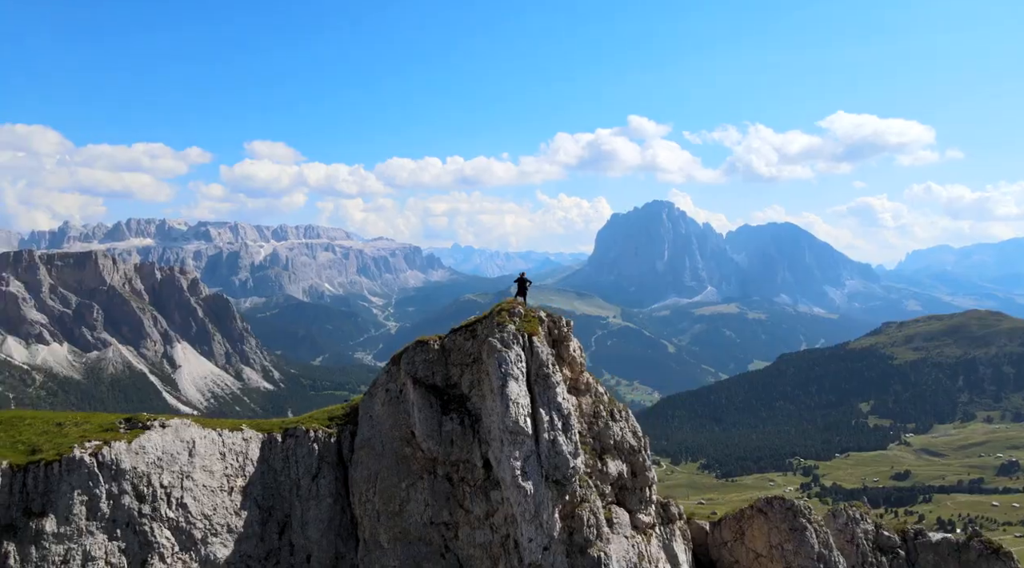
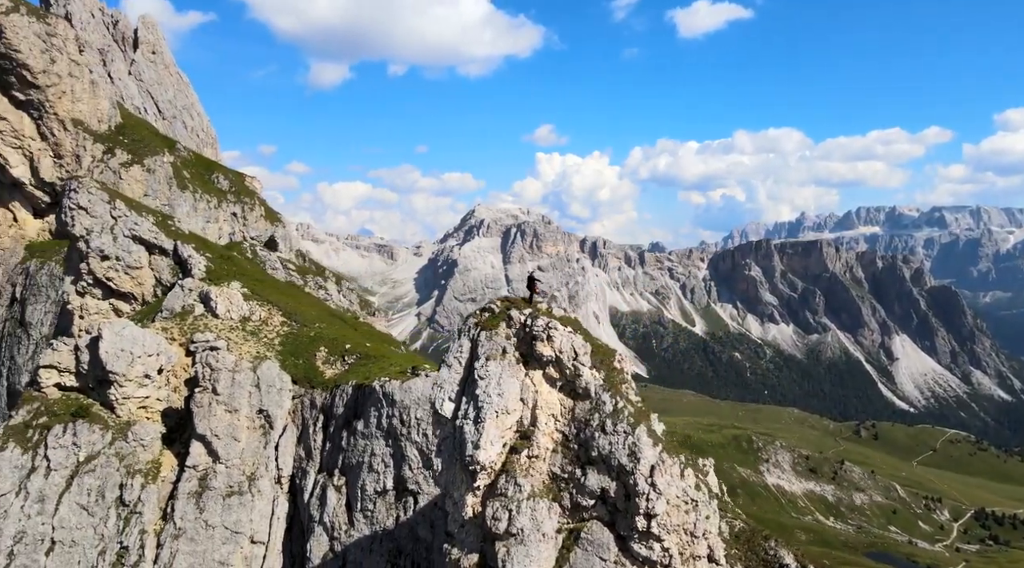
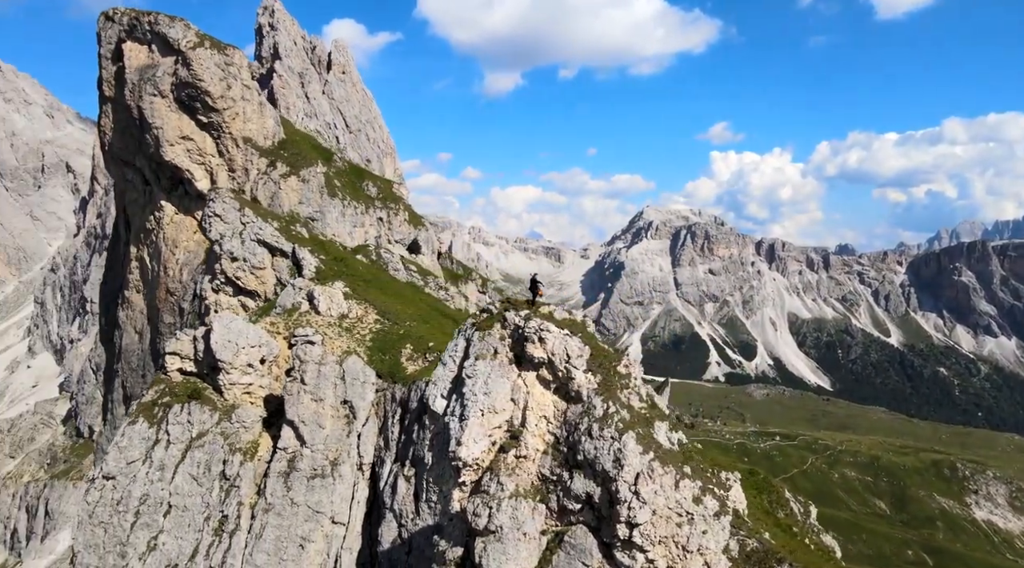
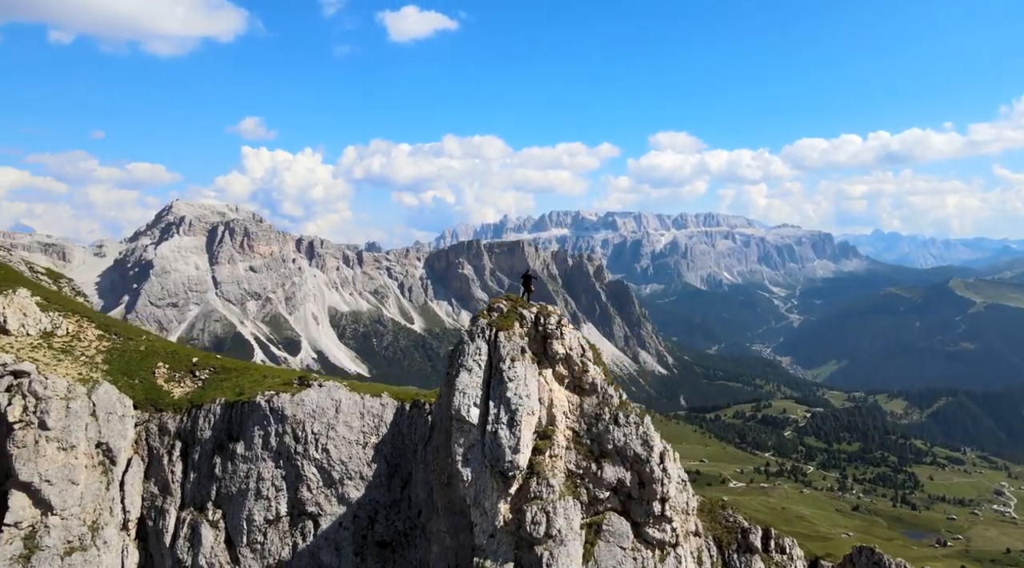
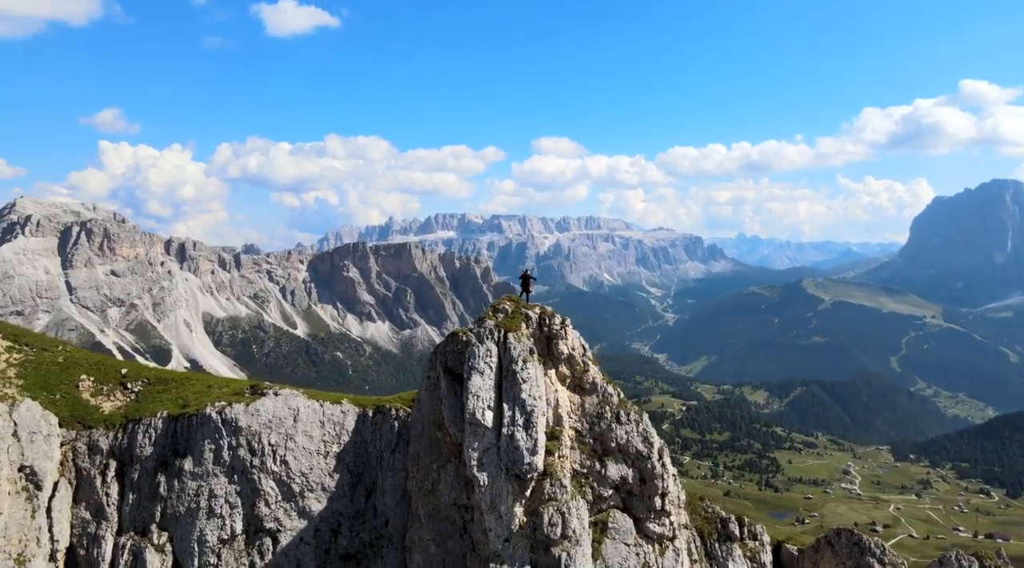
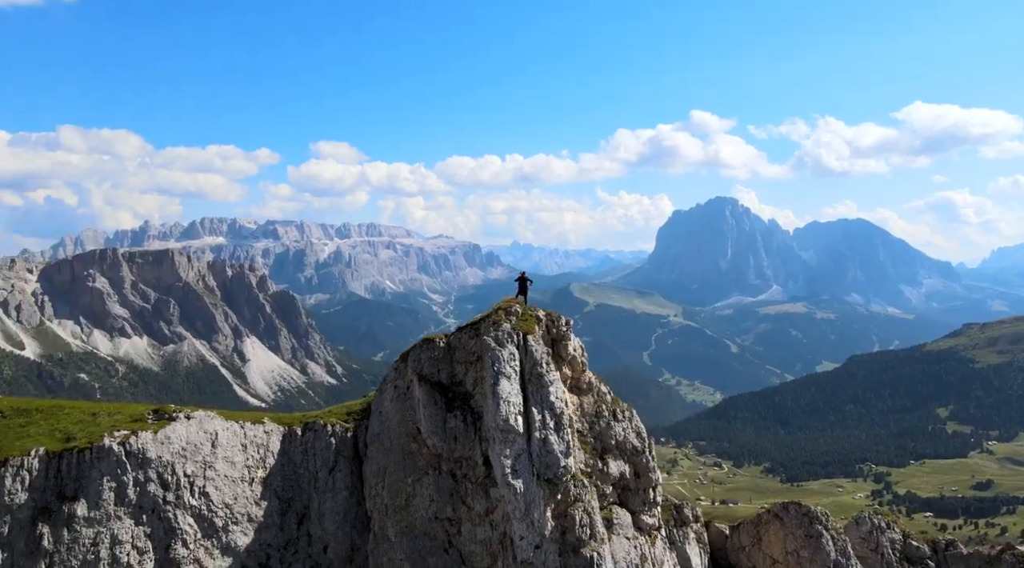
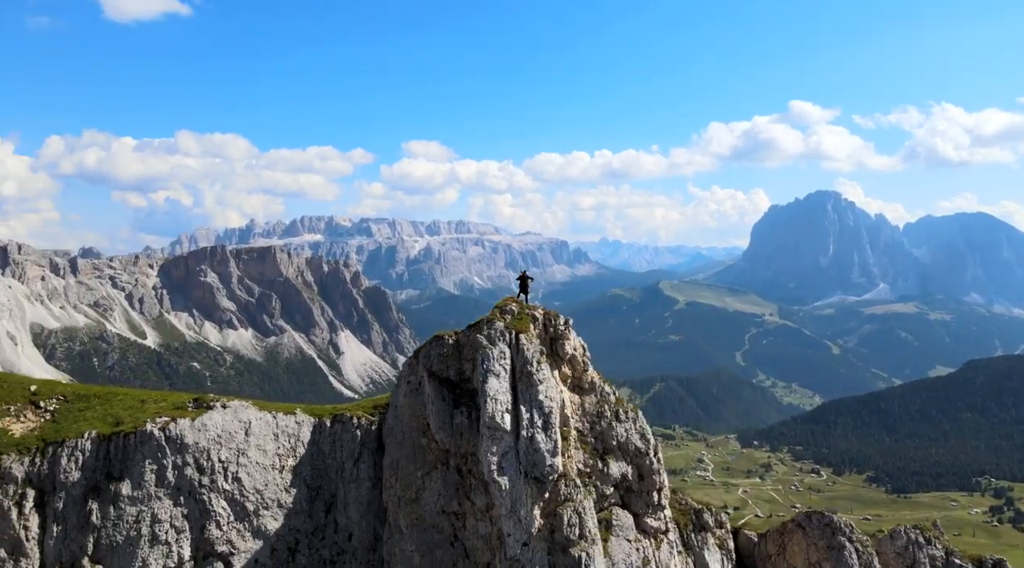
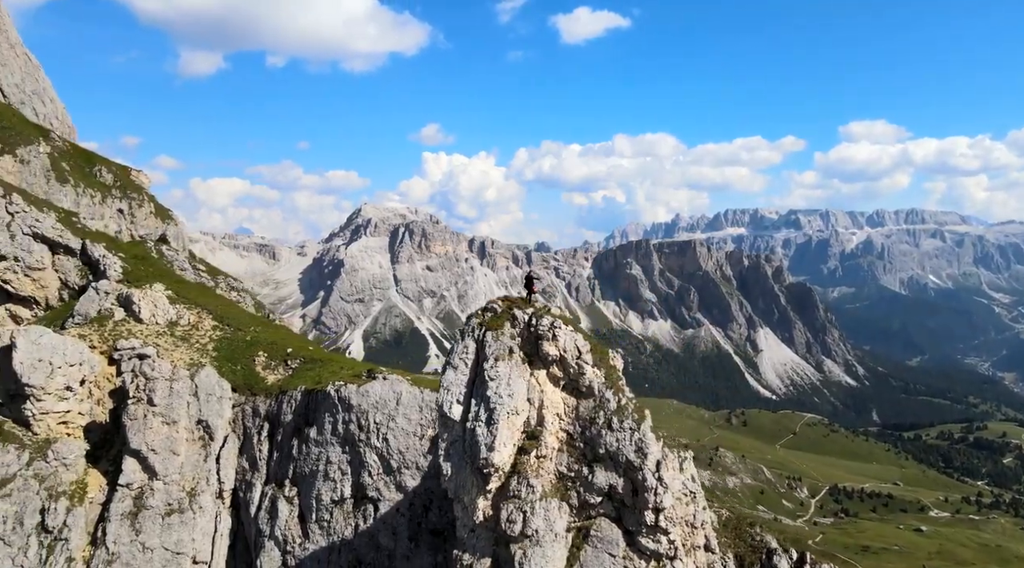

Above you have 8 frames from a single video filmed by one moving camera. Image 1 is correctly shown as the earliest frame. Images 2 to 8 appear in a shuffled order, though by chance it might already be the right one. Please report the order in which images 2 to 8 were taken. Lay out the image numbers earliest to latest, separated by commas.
6, 7, 5, 4, 8, 2, 3
